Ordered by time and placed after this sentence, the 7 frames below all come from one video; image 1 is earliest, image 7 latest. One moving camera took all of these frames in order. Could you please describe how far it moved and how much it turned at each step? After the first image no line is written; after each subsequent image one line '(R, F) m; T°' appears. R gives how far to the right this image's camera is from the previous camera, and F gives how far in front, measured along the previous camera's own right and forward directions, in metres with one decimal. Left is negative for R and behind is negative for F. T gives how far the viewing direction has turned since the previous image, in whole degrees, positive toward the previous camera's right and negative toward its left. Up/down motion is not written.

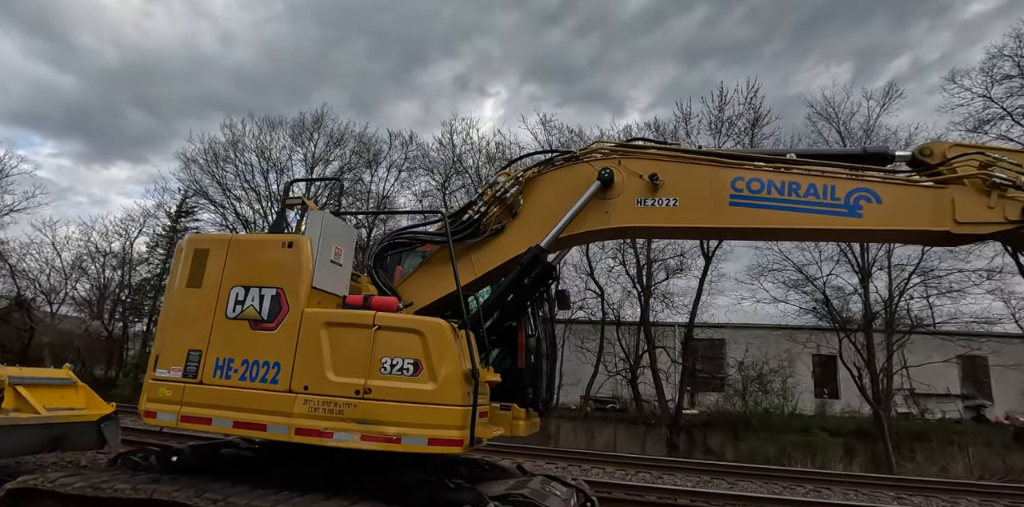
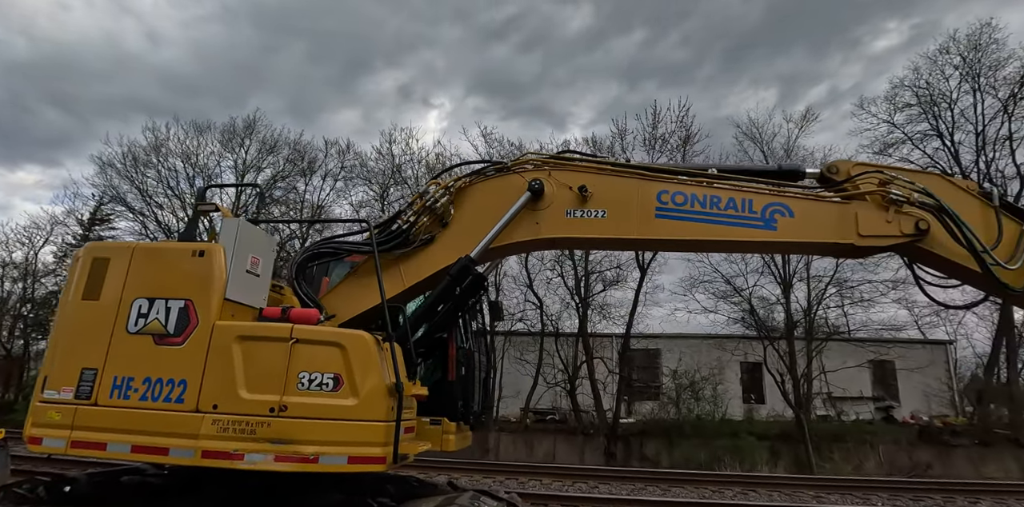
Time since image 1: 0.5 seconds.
(+0.1, 0.0) m; +6°
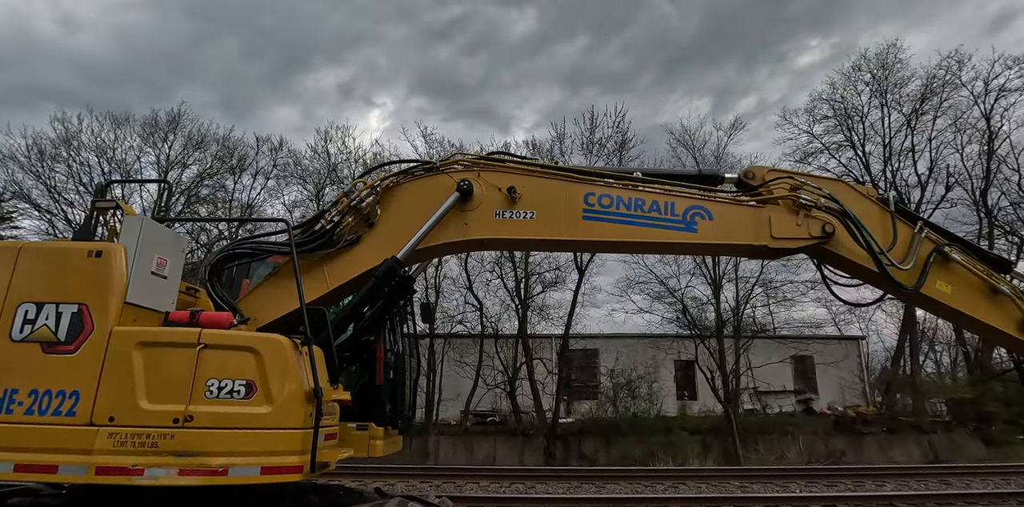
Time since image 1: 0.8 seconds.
(+0.1, 0.0) m; +6°
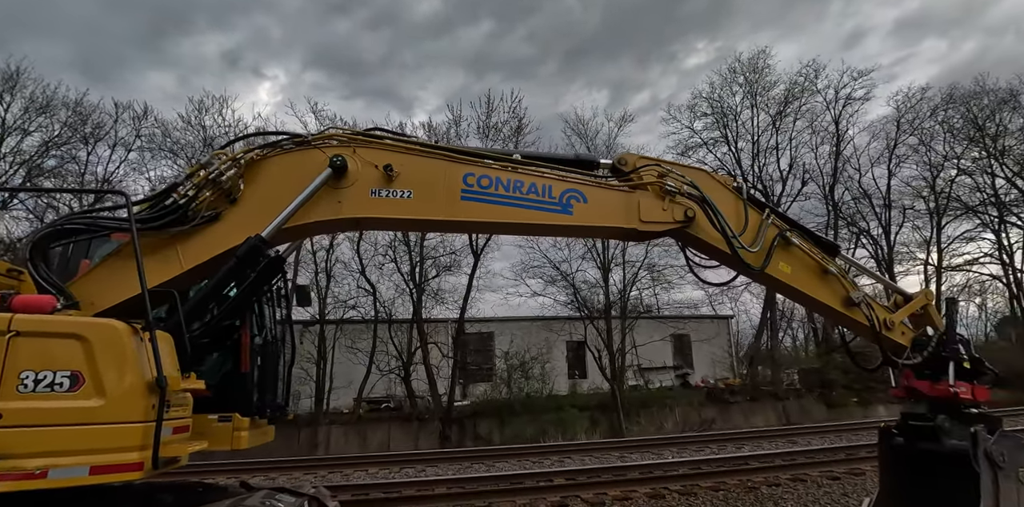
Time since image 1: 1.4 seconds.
(+0.1, 0.0) m; +10°
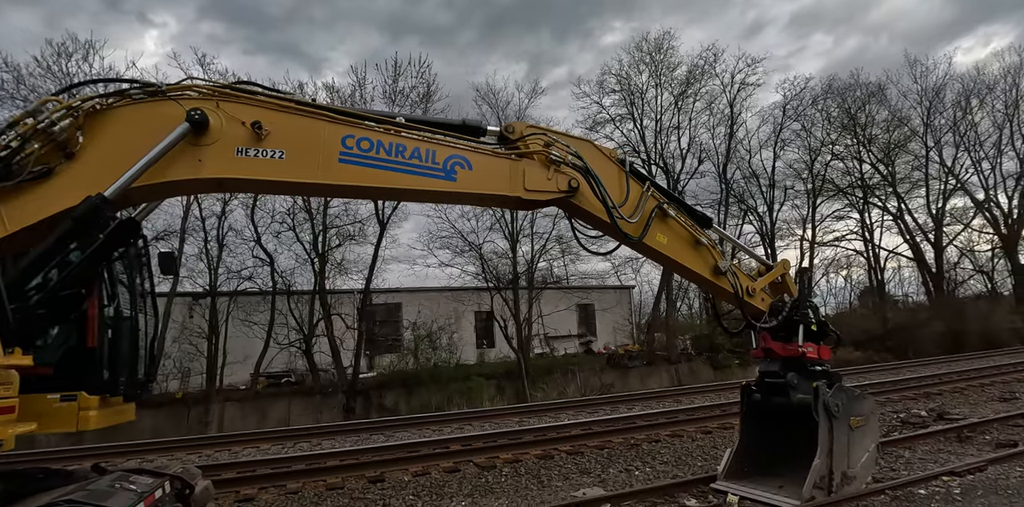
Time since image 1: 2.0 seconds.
(+0.2, 0.0) m; +9°
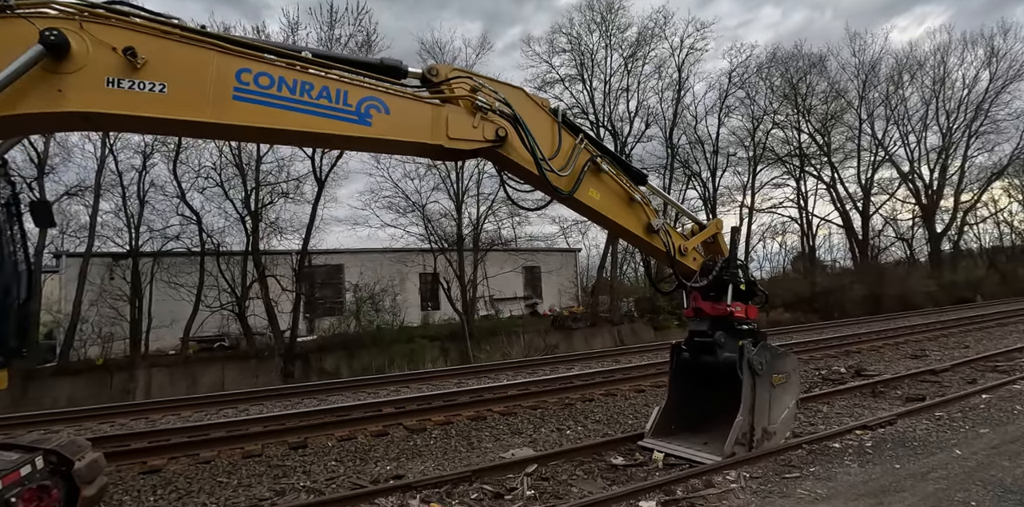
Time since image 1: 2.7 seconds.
(+0.2, +0.3) m; +5°
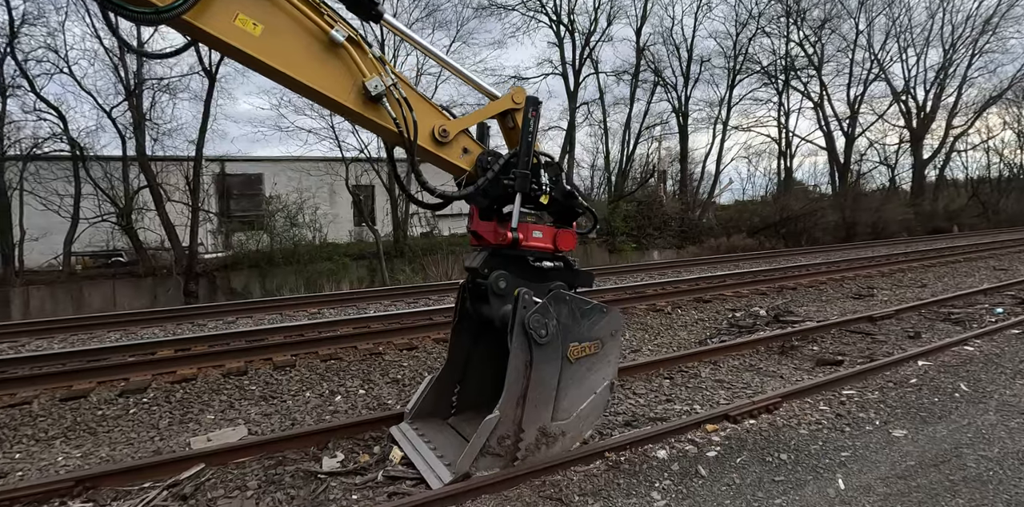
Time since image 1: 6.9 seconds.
(+2.0, +2.2) m; +1°
